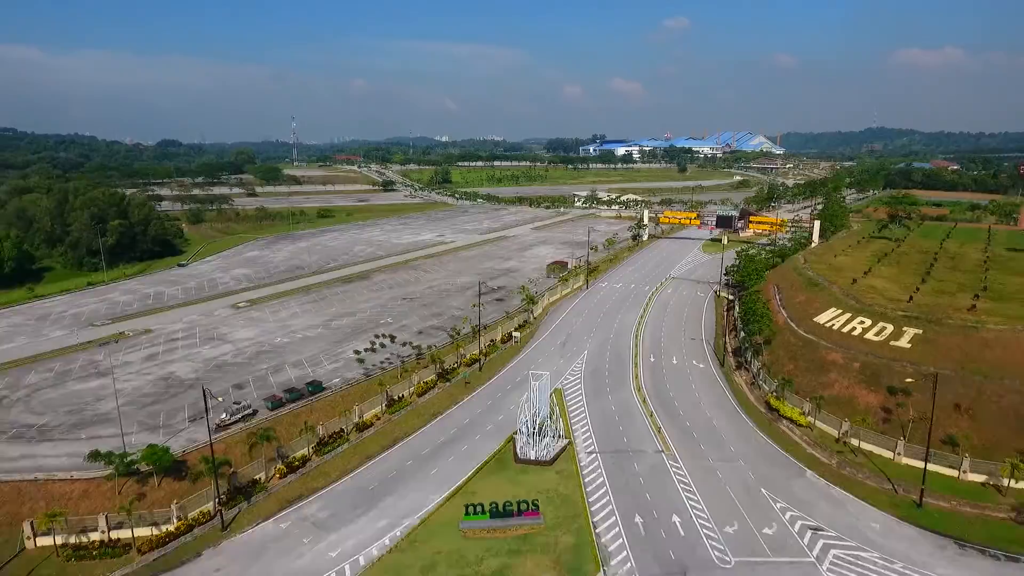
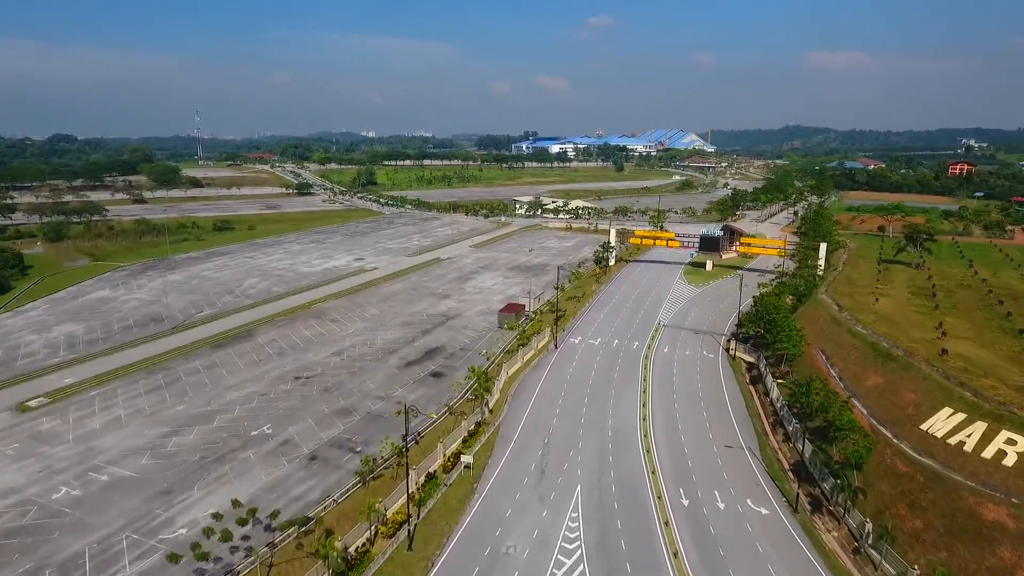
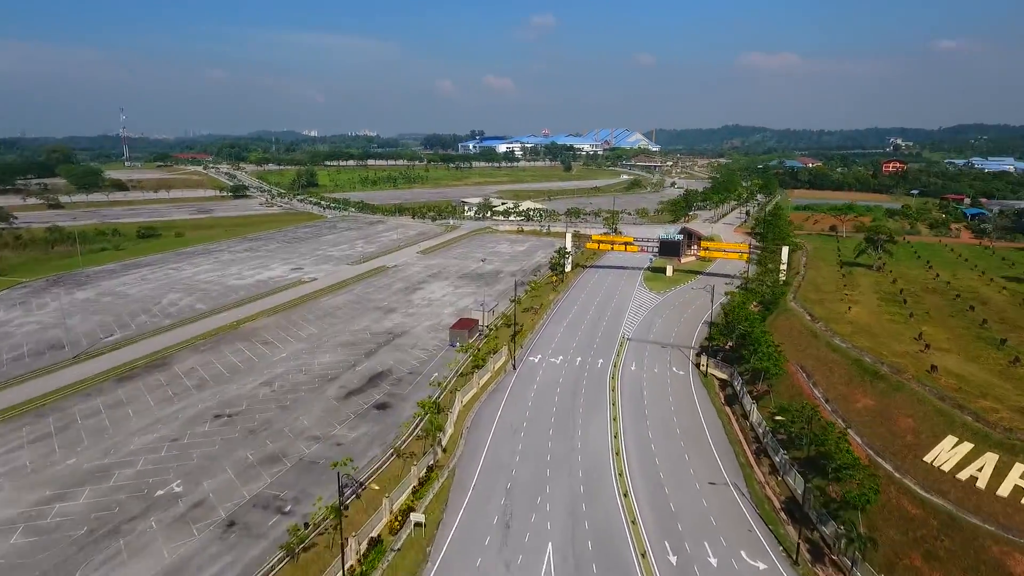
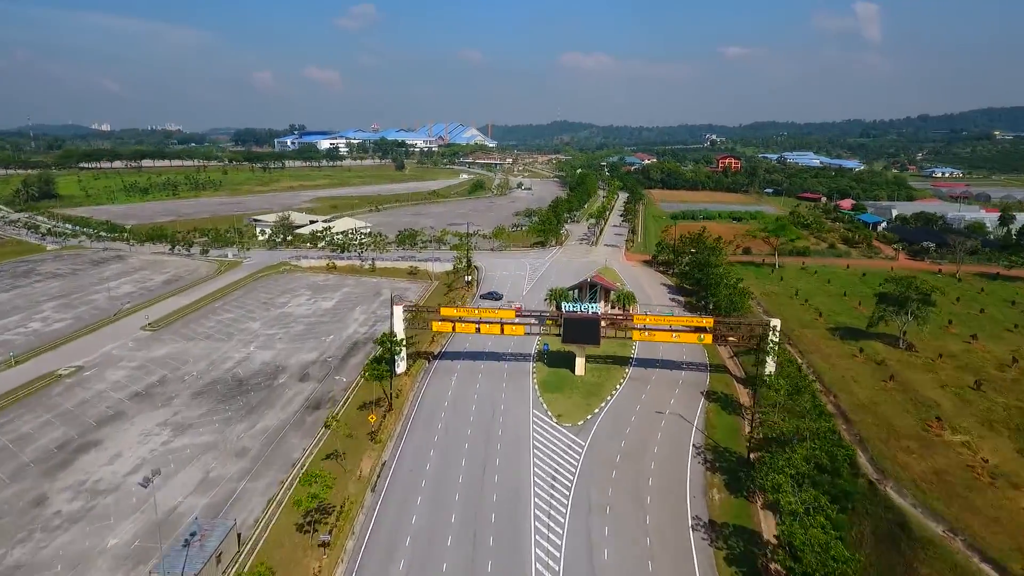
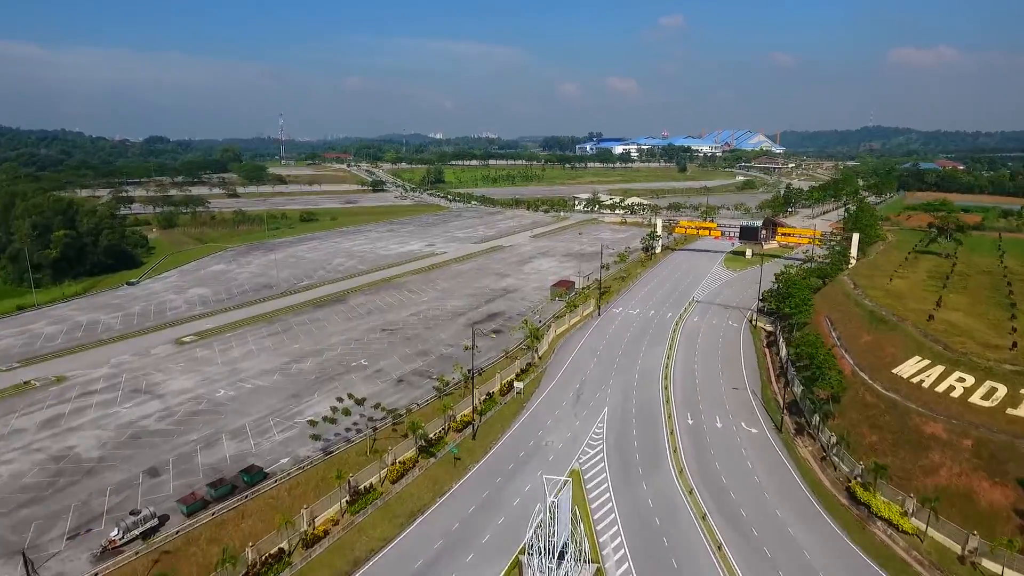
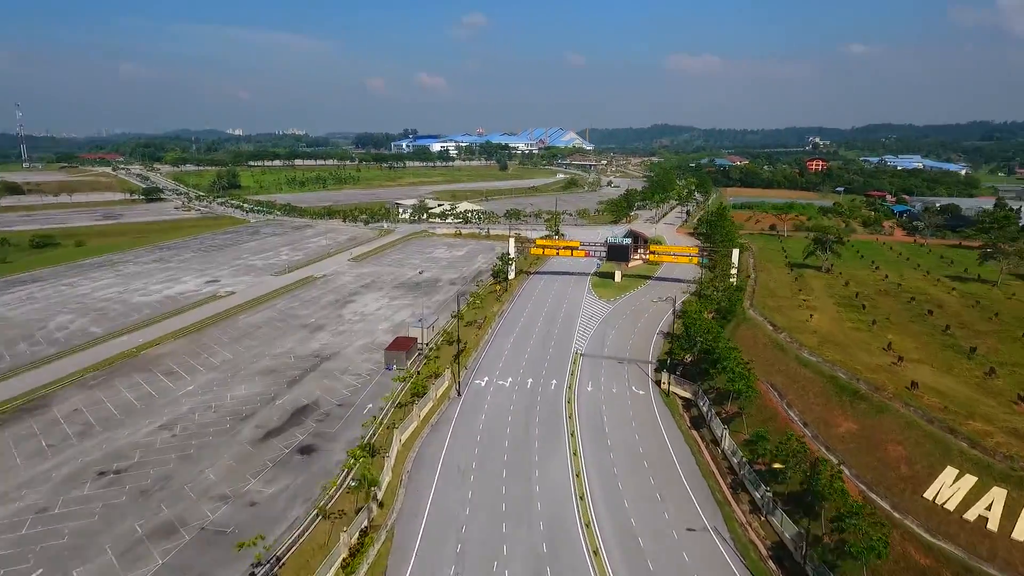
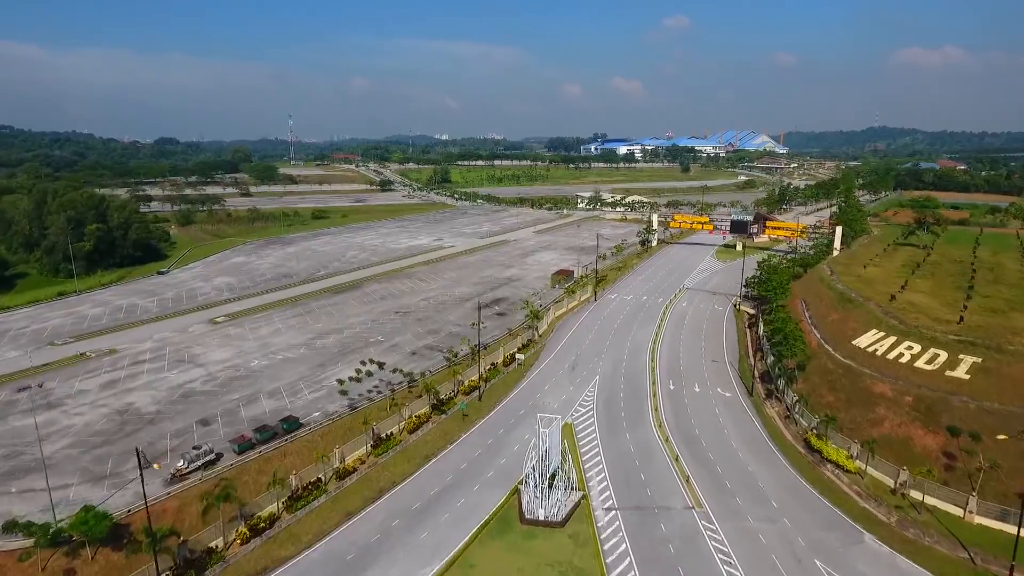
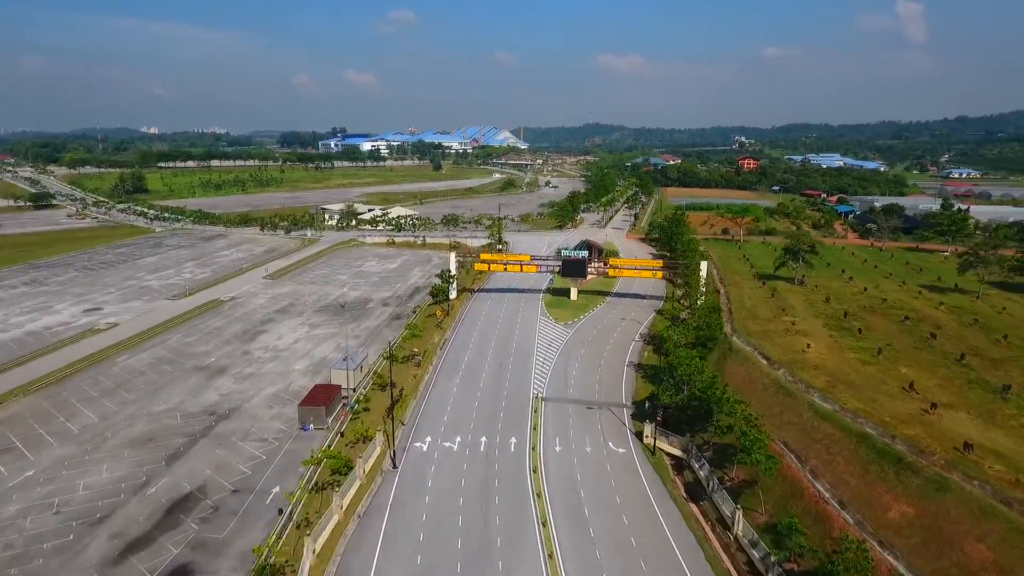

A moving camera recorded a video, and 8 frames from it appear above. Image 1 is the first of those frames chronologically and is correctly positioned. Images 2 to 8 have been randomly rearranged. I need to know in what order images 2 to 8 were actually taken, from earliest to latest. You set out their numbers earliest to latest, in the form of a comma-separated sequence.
7, 5, 2, 3, 6, 8, 4
